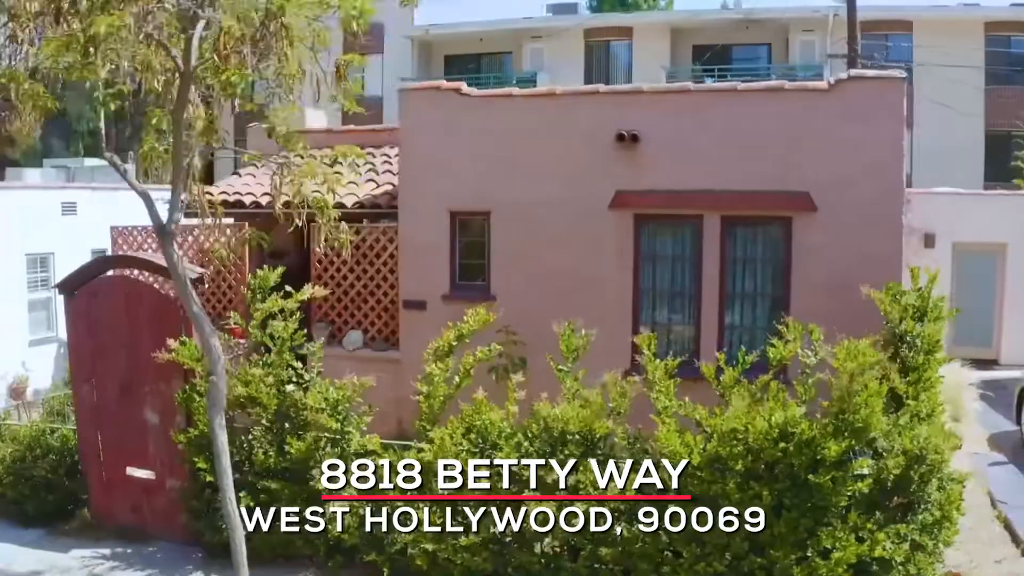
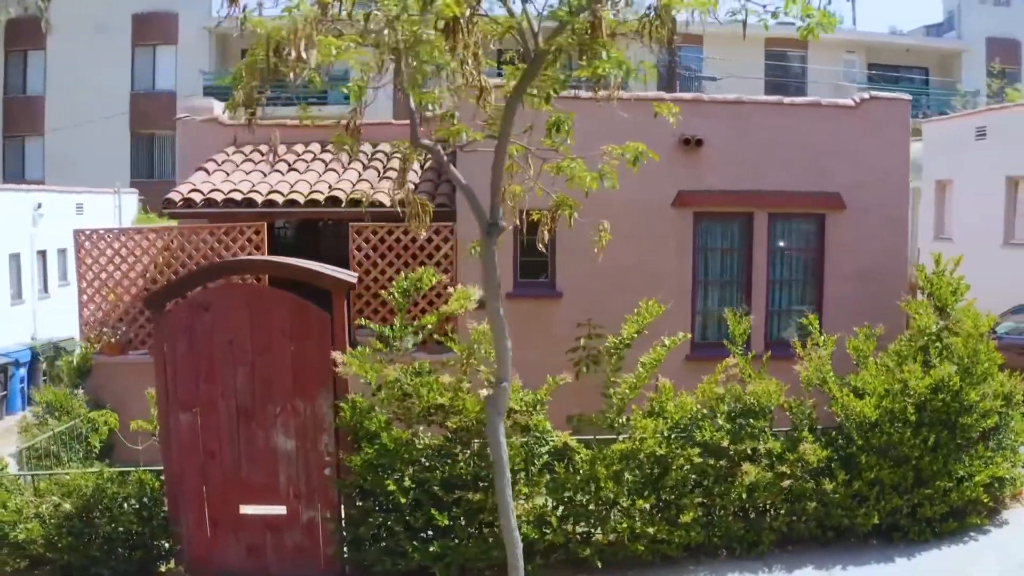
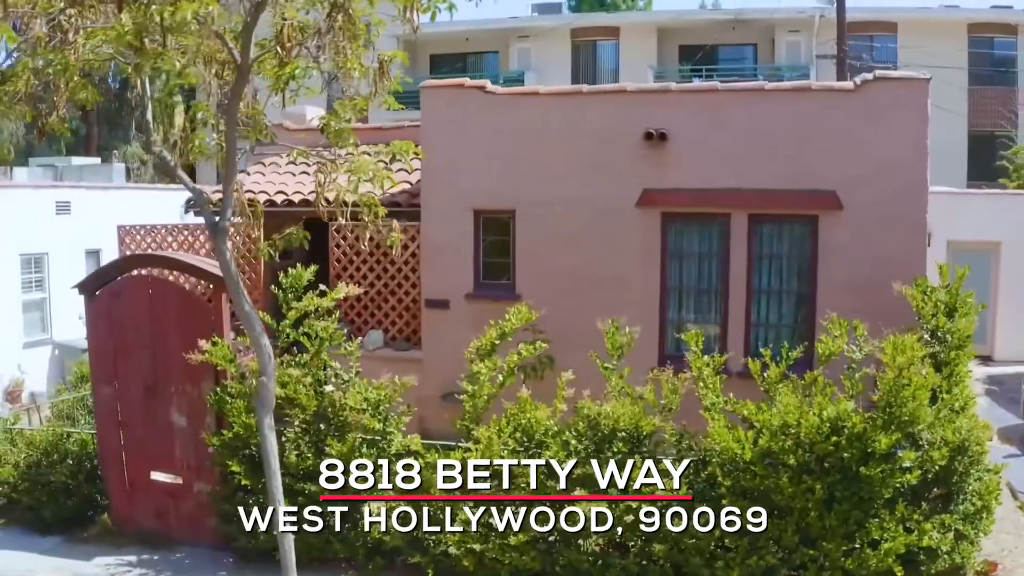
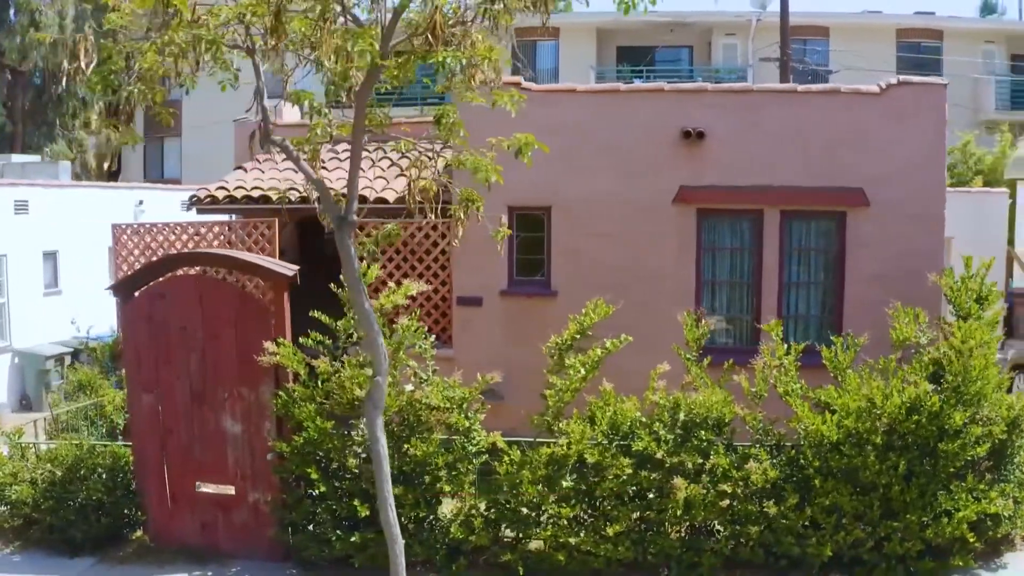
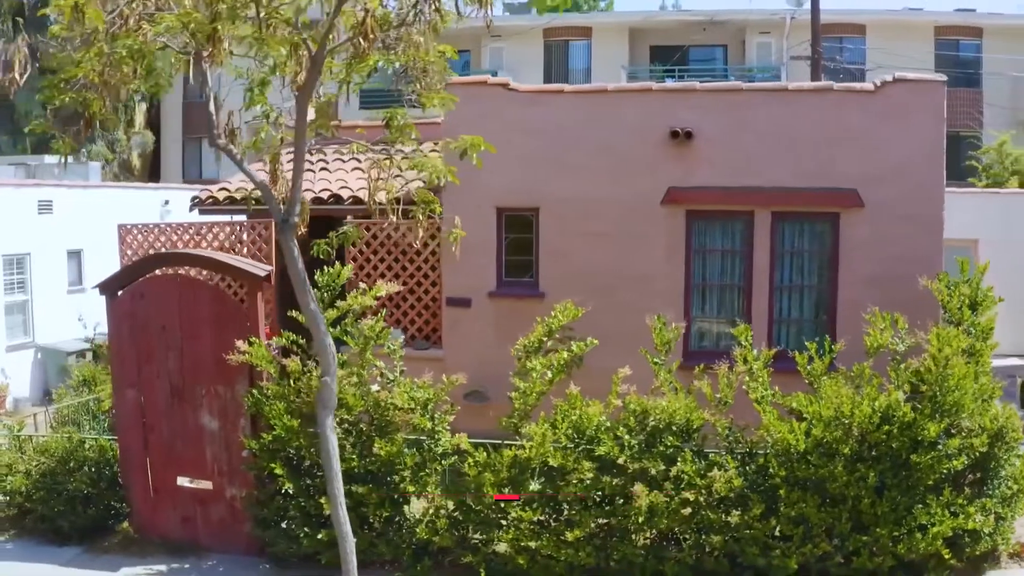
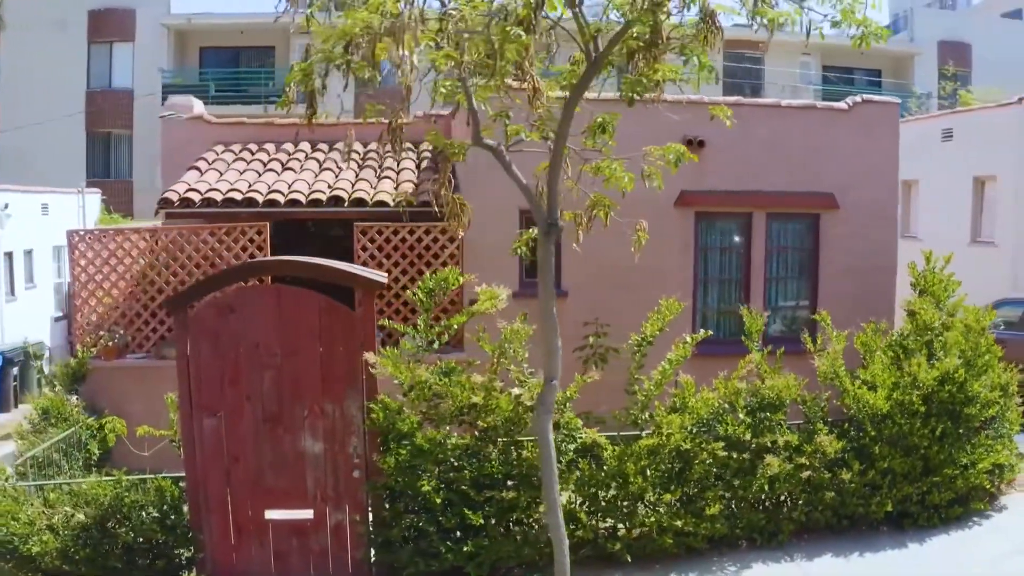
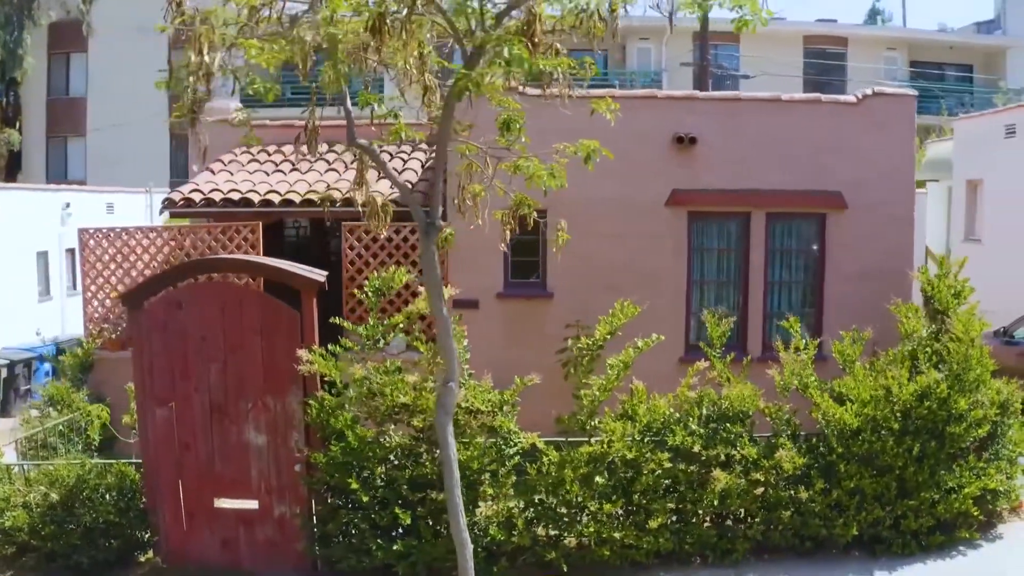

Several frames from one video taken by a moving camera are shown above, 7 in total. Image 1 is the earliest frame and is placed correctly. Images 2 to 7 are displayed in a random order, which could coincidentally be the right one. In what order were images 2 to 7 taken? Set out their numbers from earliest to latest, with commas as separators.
3, 5, 4, 7, 2, 6
